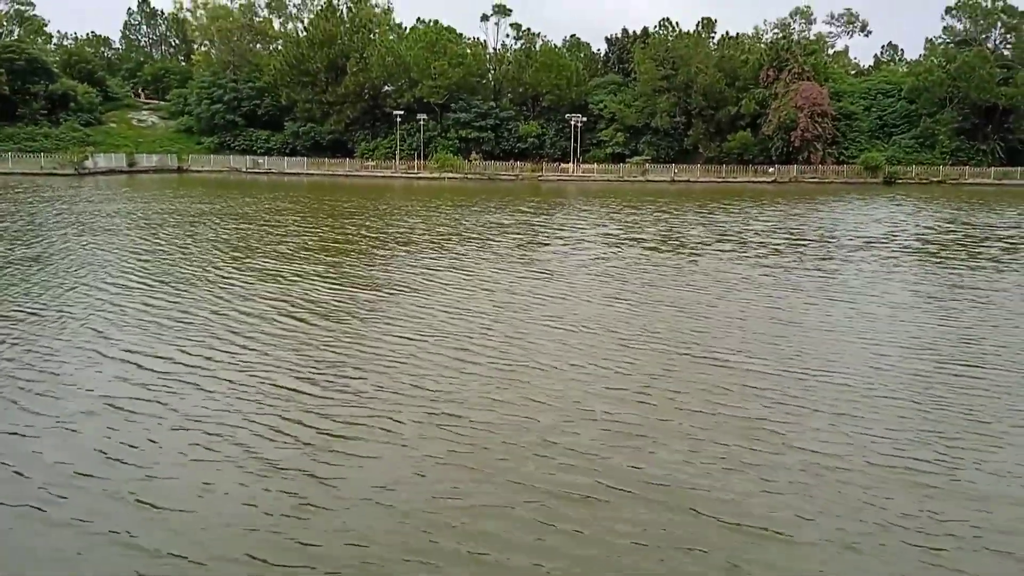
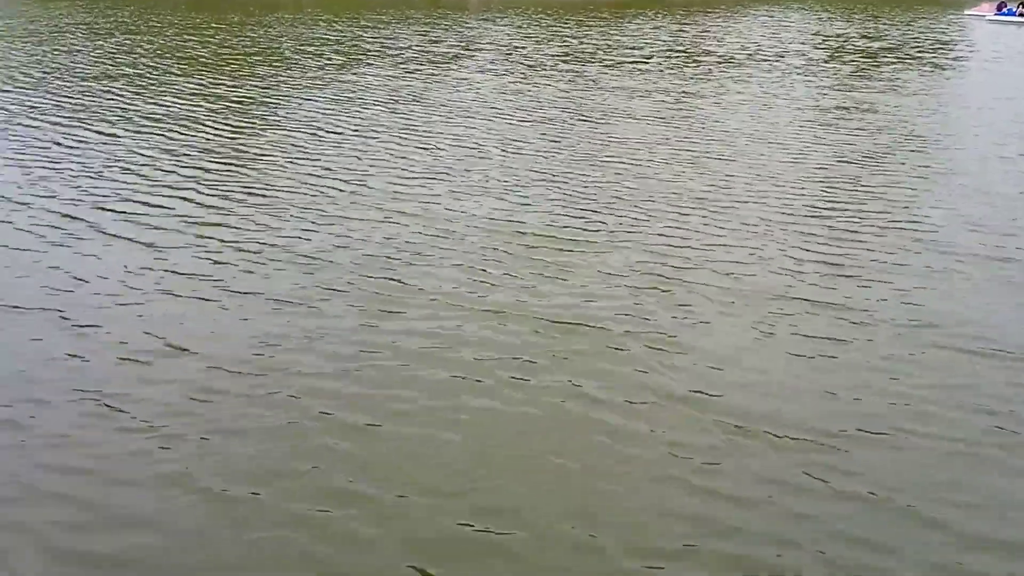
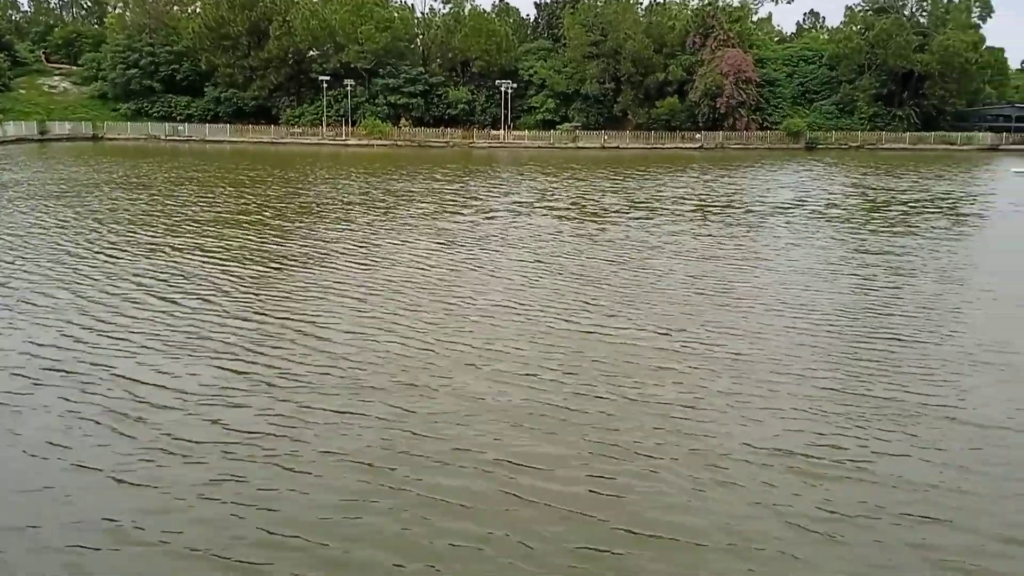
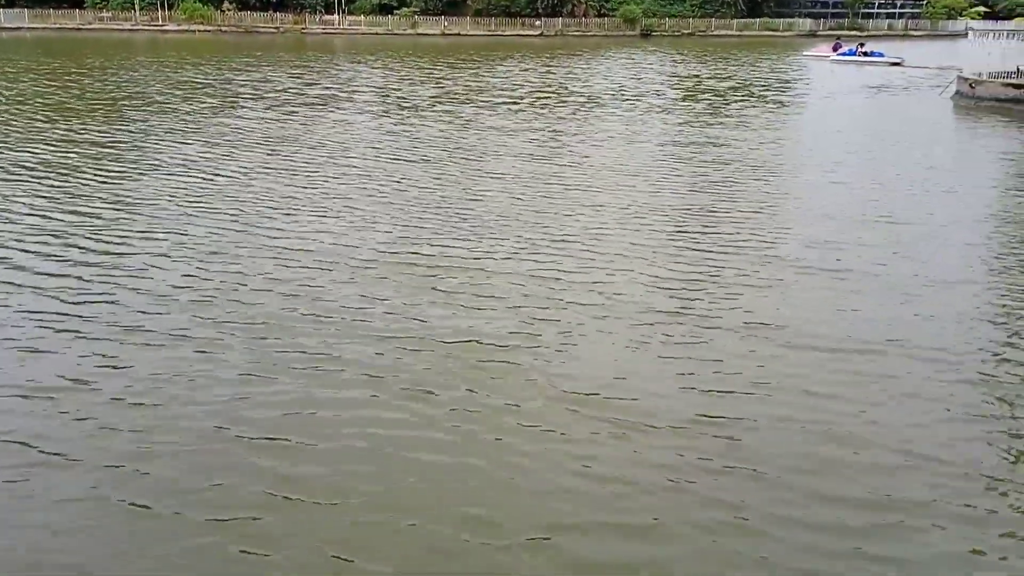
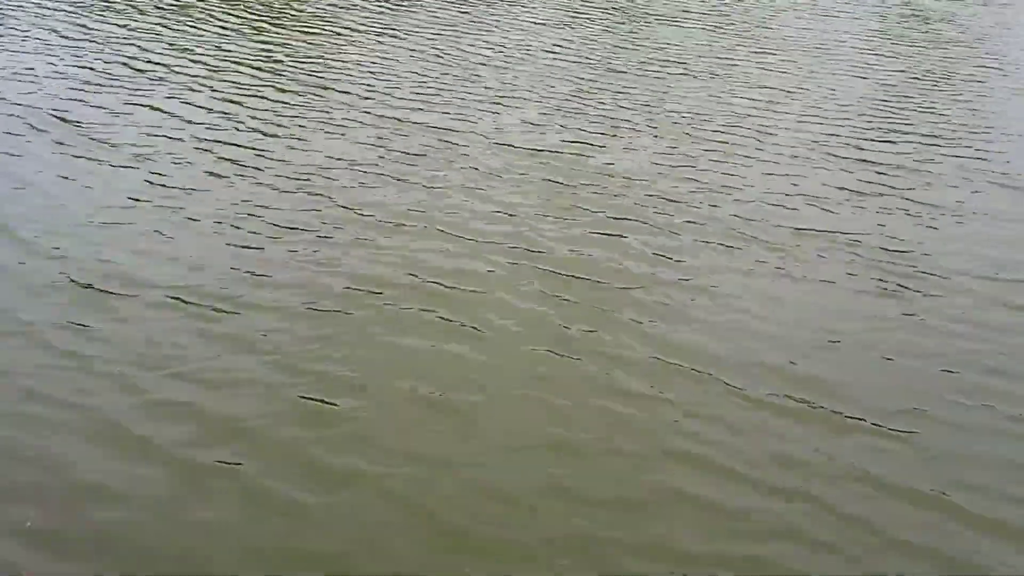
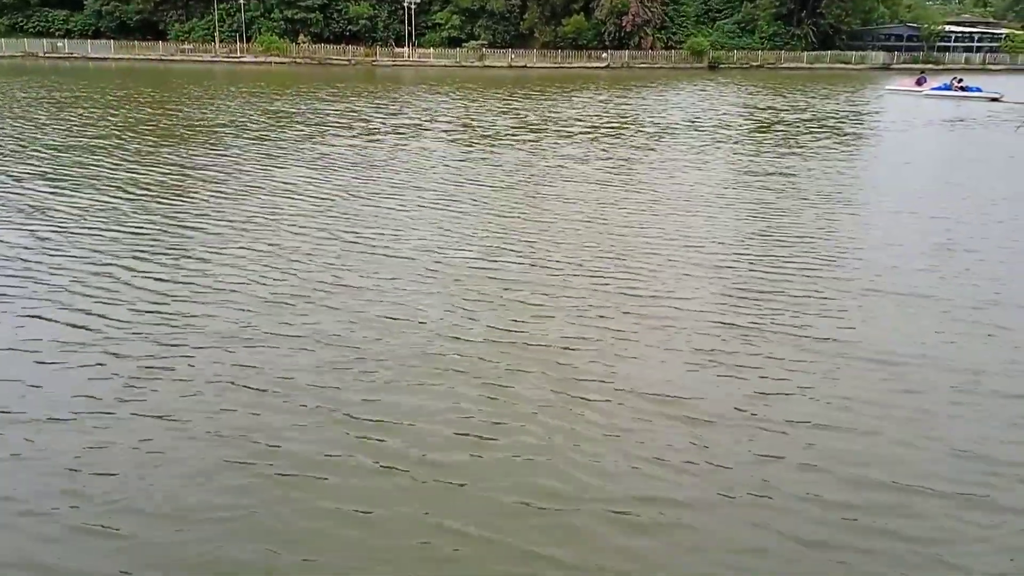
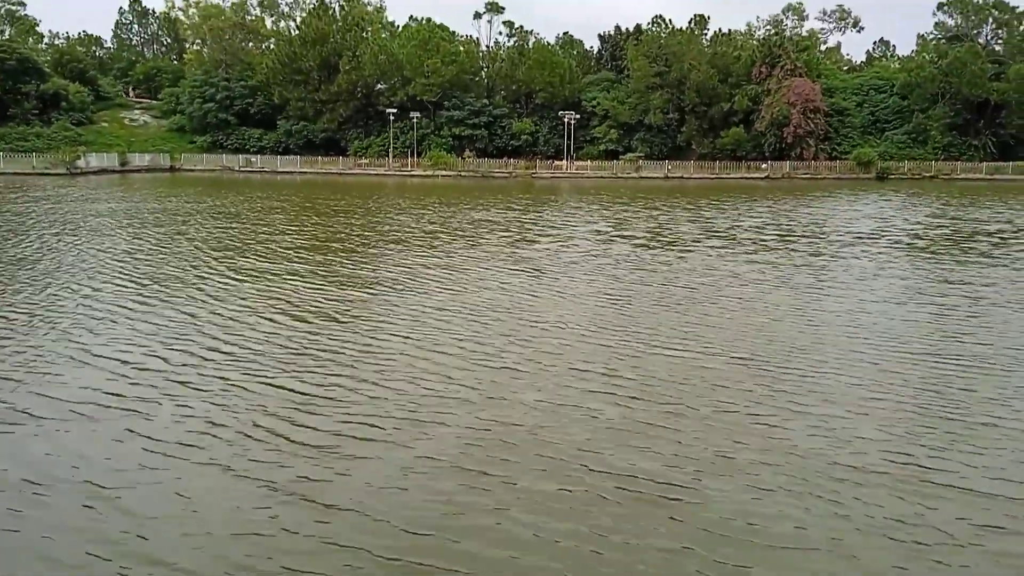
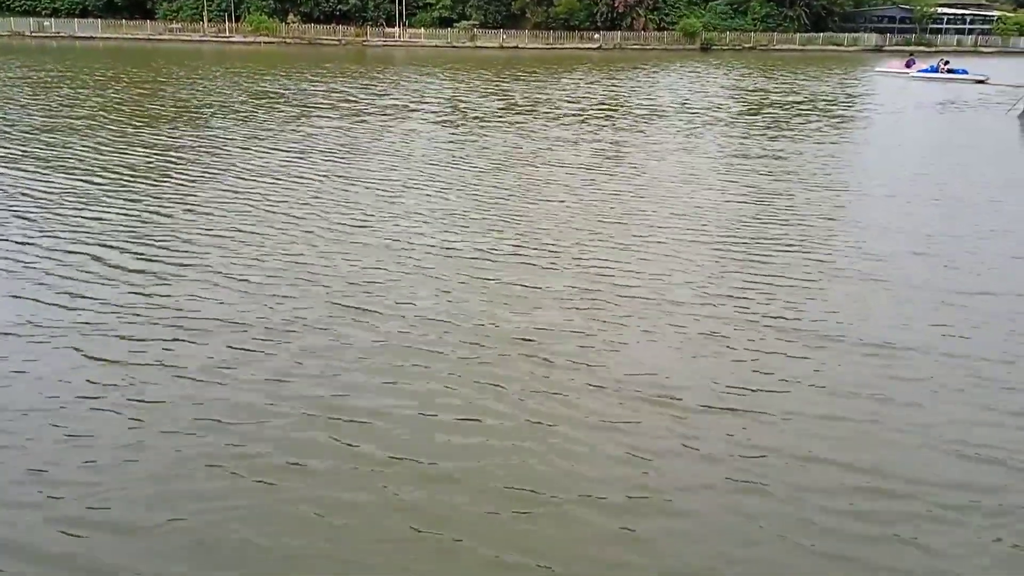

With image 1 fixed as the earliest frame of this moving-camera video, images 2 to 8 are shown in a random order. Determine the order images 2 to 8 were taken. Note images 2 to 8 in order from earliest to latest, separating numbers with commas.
7, 3, 6, 8, 4, 2, 5
